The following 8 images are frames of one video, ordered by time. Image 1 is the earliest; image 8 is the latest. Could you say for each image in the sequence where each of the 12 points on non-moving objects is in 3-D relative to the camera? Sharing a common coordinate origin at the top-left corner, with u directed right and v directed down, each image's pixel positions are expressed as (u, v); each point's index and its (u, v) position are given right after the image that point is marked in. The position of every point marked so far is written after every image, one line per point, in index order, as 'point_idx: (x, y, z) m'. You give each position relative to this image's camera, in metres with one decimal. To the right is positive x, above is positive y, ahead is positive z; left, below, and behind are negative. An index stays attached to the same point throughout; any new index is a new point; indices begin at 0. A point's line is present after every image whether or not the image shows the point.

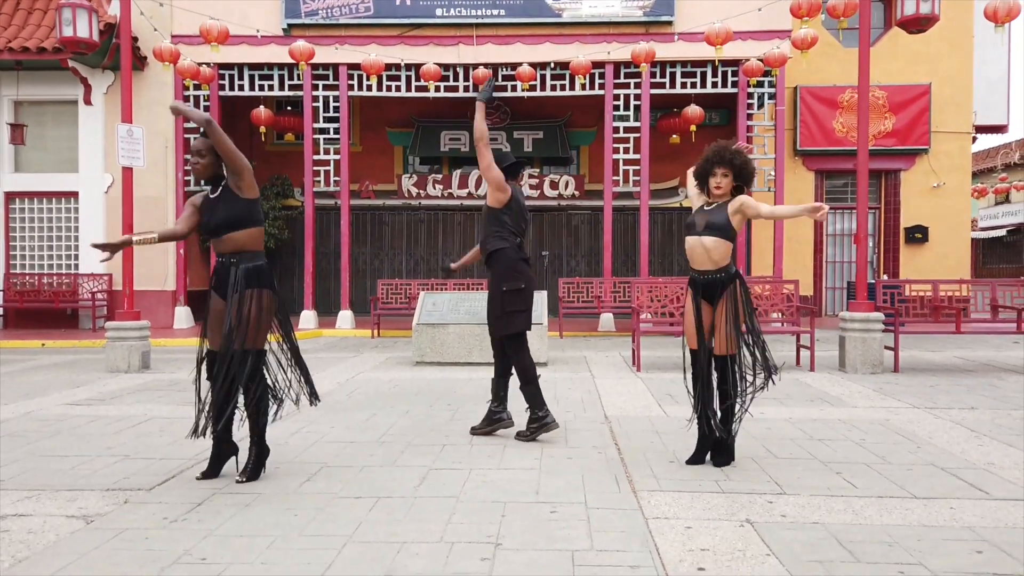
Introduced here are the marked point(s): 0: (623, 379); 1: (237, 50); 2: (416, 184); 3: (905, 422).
0: (+1.1, -0.9, +7.9) m
1: (-4.5, +3.9, +12.8) m
2: (-1.9, +2.0, +15.2) m
3: (+2.9, -1.0, +5.6) m
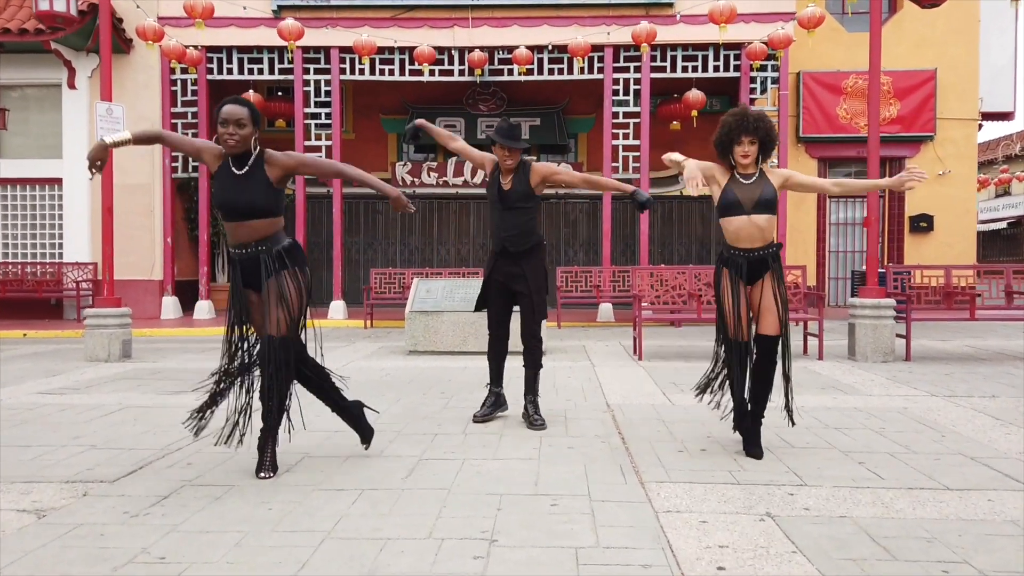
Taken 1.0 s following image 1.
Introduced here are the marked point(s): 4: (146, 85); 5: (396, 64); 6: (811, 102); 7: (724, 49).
0: (+1.1, -0.8, +7.5) m
1: (-4.6, +4.1, +12.4) m
2: (-2.0, +2.2, +14.8) m
3: (+2.8, -0.8, +5.3) m
4: (-6.0, +3.3, +12.7) m
5: (-1.9, +3.7, +12.7) m
6: (+5.4, +3.4, +13.9) m
7: (+3.4, +3.8, +12.4) m
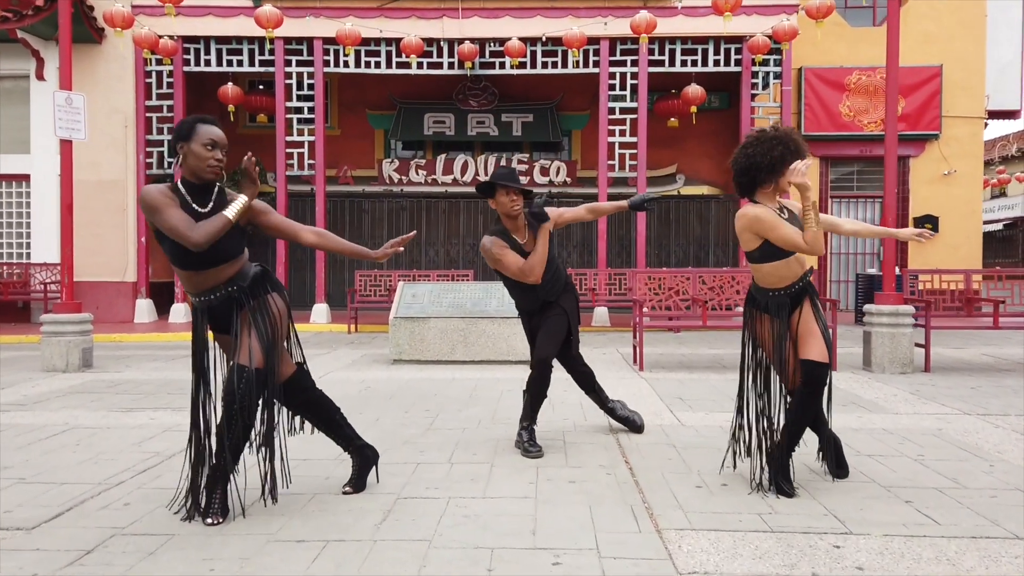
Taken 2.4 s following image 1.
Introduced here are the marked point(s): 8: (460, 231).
0: (+1.0, -0.8, +7.0) m
1: (-4.7, +4.1, +11.8) m
2: (-2.1, +2.2, +14.2) m
3: (+2.8, -0.9, +4.8) m
4: (-6.2, +3.3, +12.1) m
5: (-2.0, +3.7, +12.2) m
6: (+5.3, +3.3, +13.5) m
7: (+3.3, +3.8, +11.9) m
8: (-1.0, +1.1, +14.2) m
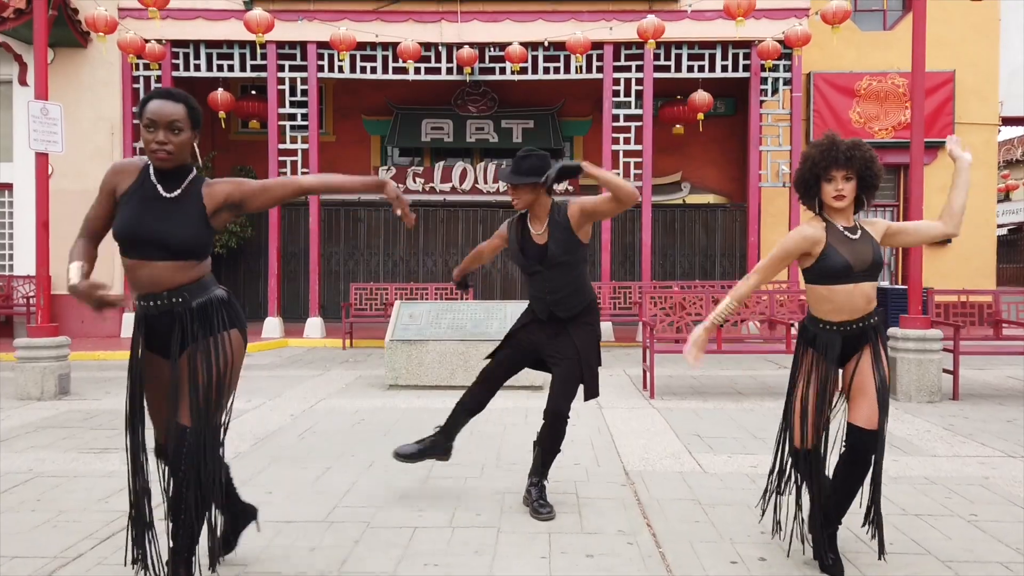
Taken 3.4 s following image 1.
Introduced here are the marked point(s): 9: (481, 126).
0: (+1.1, -1.0, +6.6) m
1: (-4.7, +3.9, +11.3) m
2: (-2.1, +2.0, +13.8) m
3: (+2.8, -1.1, +4.4) m
4: (-6.1, +3.1, +11.6) m
5: (-2.0, +3.4, +11.7) m
6: (+5.3, +3.1, +13.1) m
7: (+3.3, +3.6, +11.5) m
8: (-0.9, +0.9, +13.8) m
9: (-0.5, +2.9, +13.9) m
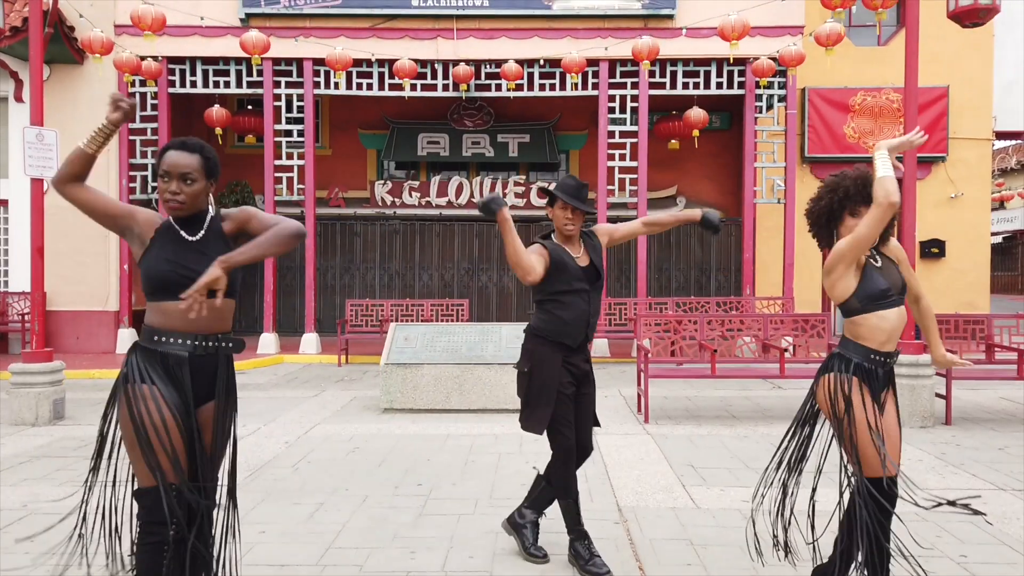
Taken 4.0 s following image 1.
0: (+1.0, -1.3, +6.6) m
1: (-4.8, +3.6, +11.3) m
2: (-2.2, +1.7, +13.8) m
3: (+2.8, -1.3, +4.4) m
4: (-6.2, +2.8, +11.6) m
5: (-2.1, +3.2, +11.8) m
6: (+5.2, +2.8, +13.1) m
7: (+3.2, +3.3, +11.5) m
8: (-1.0, +0.6, +13.8) m
9: (-0.6, +2.7, +13.9) m
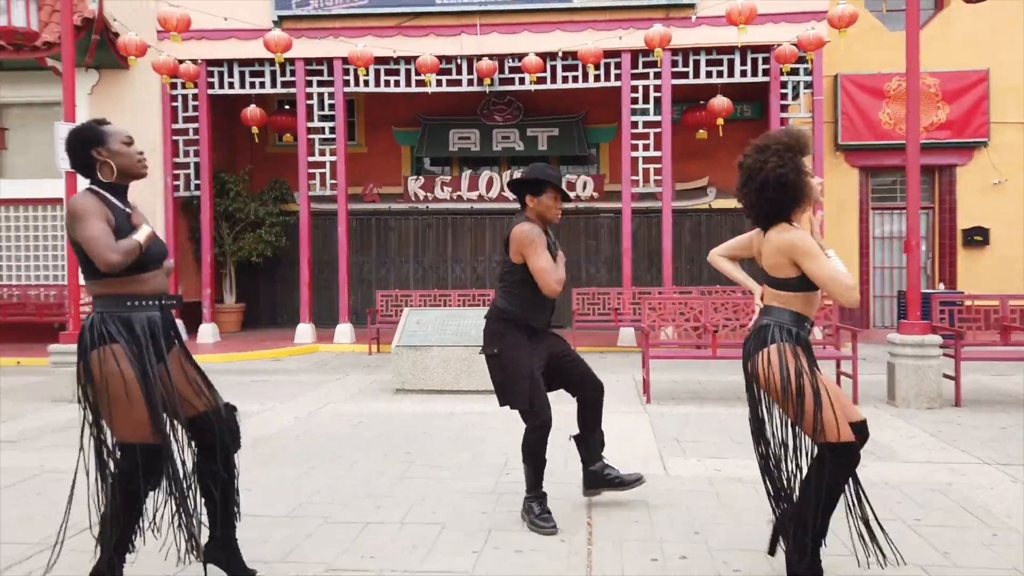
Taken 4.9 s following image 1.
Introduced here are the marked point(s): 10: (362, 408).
0: (+1.0, -1.1, +6.7) m
1: (-4.4, +3.7, +11.9) m
2: (-1.7, +1.9, +14.2) m
3: (+2.6, -1.1, +4.4) m
4: (-5.8, +3.0, +12.3) m
5: (-1.7, +3.3, +12.1) m
6: (+5.6, +3.0, +12.9) m
7: (+3.6, +3.5, +11.4) m
8: (-0.5, +0.7, +14.0) m
9: (-0.1, +2.8, +14.1) m
10: (-1.4, -1.1, +7.2) m
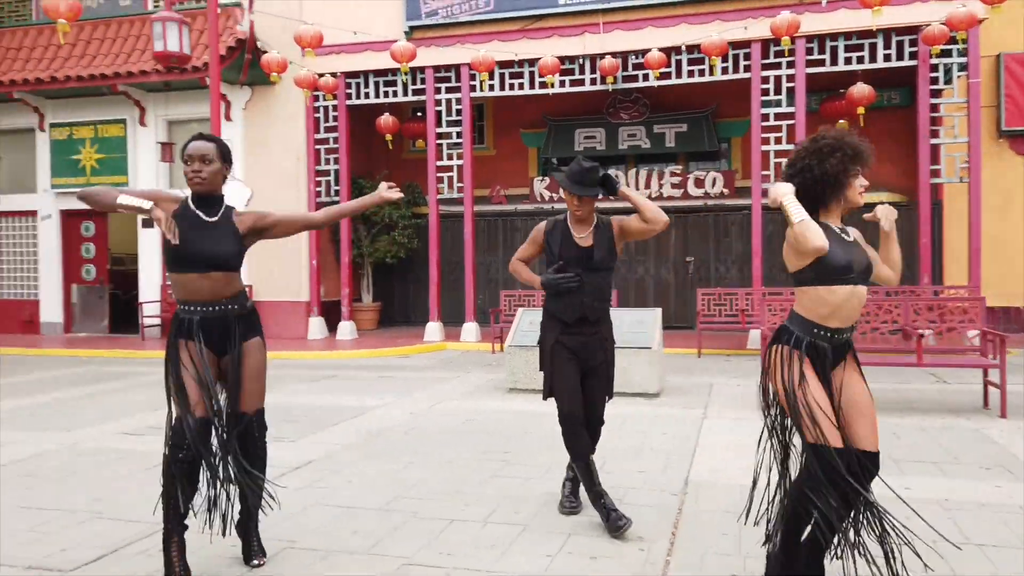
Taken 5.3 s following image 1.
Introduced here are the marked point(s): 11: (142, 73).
0: (+1.9, -1.1, +6.4) m
1: (-2.5, +3.7, +12.5) m
2: (+0.7, +1.9, +14.3) m
3: (+3.1, -1.2, +3.9) m
4: (-3.8, +3.0, +13.2) m
5: (+0.2, +3.3, +12.2) m
6: (+7.6, +3.0, +11.7) m
7: (+5.3, +3.5, +10.6) m
8: (+1.8, +0.8, +13.9) m
9: (+2.2, +2.8, +13.9) m
10: (-0.4, -1.1, +7.4) m
11: (-6.1, +3.6, +12.8) m
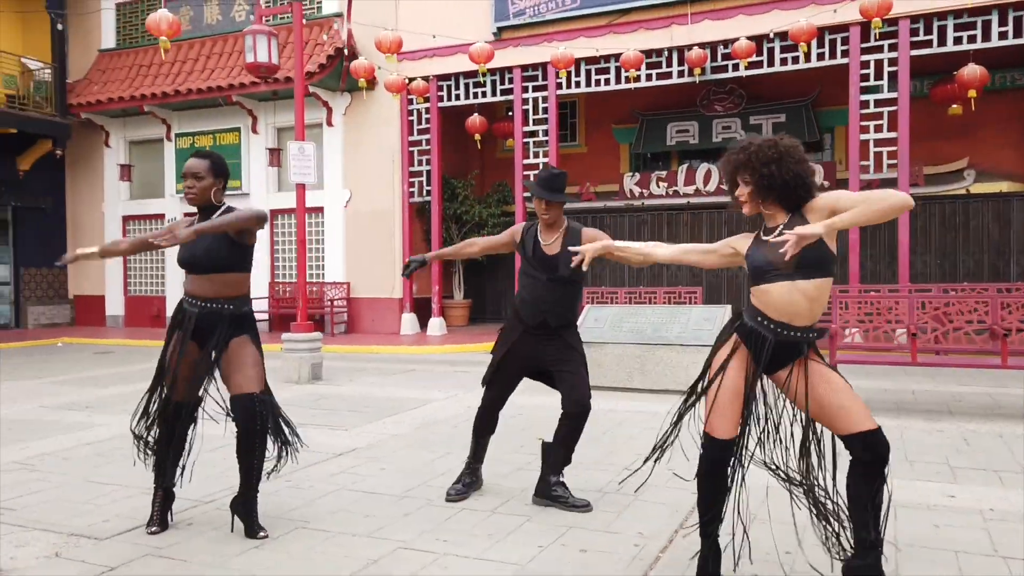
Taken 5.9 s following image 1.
0: (+2.3, -1.1, +6.2) m
1: (-1.1, +3.8, +12.8) m
2: (+2.3, +1.9, +14.1) m
3: (+3.1, -1.1, +3.4) m
4: (-2.3, +3.0, +13.7) m
5: (+1.5, +3.4, +12.1) m
6: (+8.8, +3.1, +10.4) m
7: (+6.3, +3.5, +9.8) m
8: (+3.4, +0.8, +13.6) m
9: (+3.8, +2.9, +13.5) m
10: (+0.2, -1.1, +7.5) m
11: (-4.6, +3.6, +13.7) m
